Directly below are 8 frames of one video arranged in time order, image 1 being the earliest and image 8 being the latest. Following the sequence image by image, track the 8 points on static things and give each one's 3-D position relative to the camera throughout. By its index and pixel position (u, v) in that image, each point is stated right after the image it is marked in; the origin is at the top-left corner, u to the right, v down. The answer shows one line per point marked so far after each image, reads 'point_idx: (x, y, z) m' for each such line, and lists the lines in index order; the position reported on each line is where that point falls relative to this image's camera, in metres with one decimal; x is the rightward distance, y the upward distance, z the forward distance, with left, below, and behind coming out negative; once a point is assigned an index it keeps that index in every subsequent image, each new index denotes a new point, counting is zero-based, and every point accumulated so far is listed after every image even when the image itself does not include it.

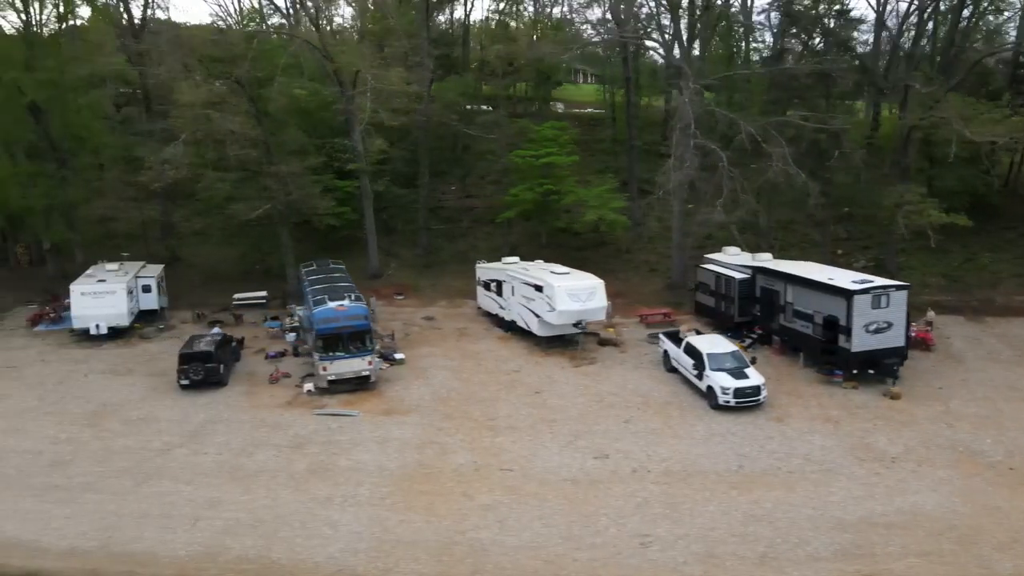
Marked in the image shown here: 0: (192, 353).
0: (-6.8, -1.4, +19.3) m
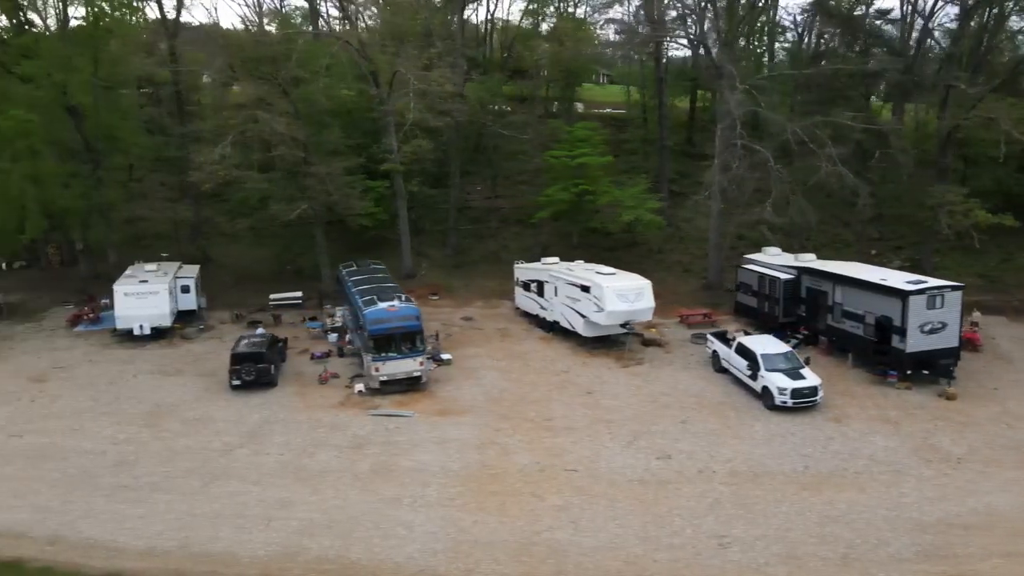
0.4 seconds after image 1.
0: (-5.7, -1.4, +19.3) m
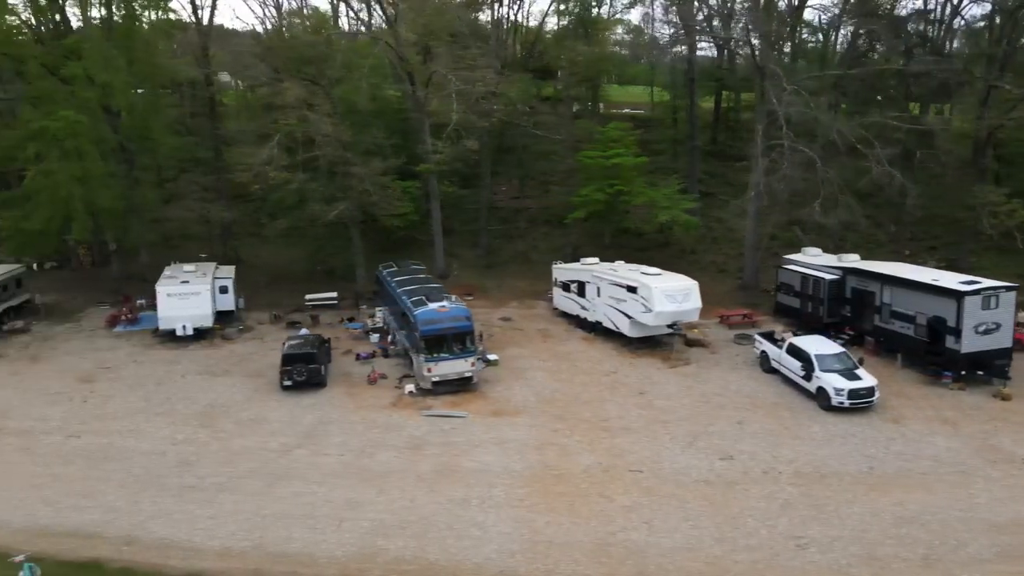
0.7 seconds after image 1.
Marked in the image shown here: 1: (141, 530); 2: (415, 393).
0: (-4.6, -1.4, +19.4) m
1: (-5.4, -3.5, +13.3) m
2: (-2.0, -2.2, +19.2) m
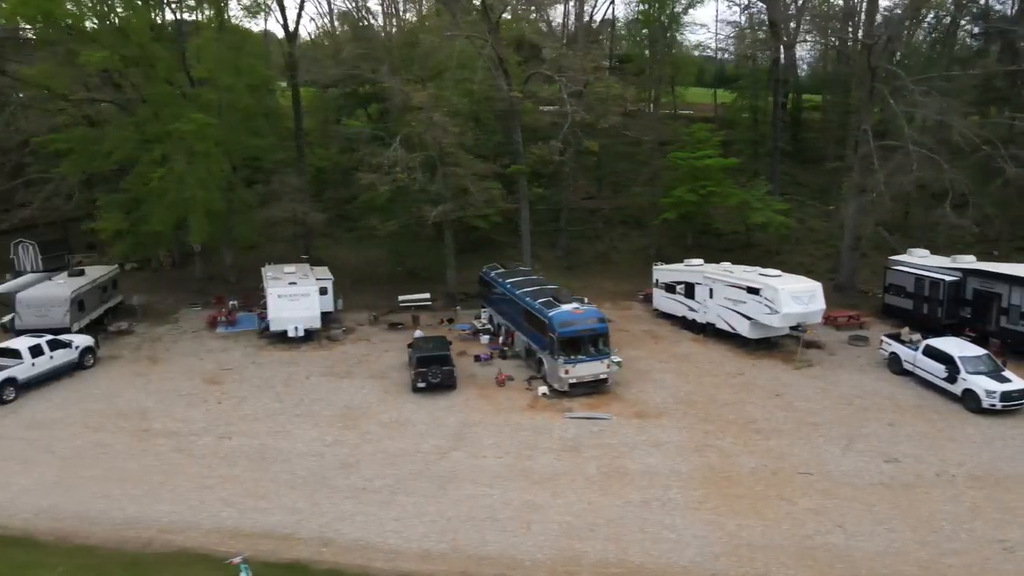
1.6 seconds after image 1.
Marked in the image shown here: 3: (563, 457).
0: (-1.8, -1.4, +19.4) m
1: (-2.6, -3.5, +13.3) m
2: (+0.8, -2.3, +19.2) m
3: (+0.9, -3.0, +16.1) m
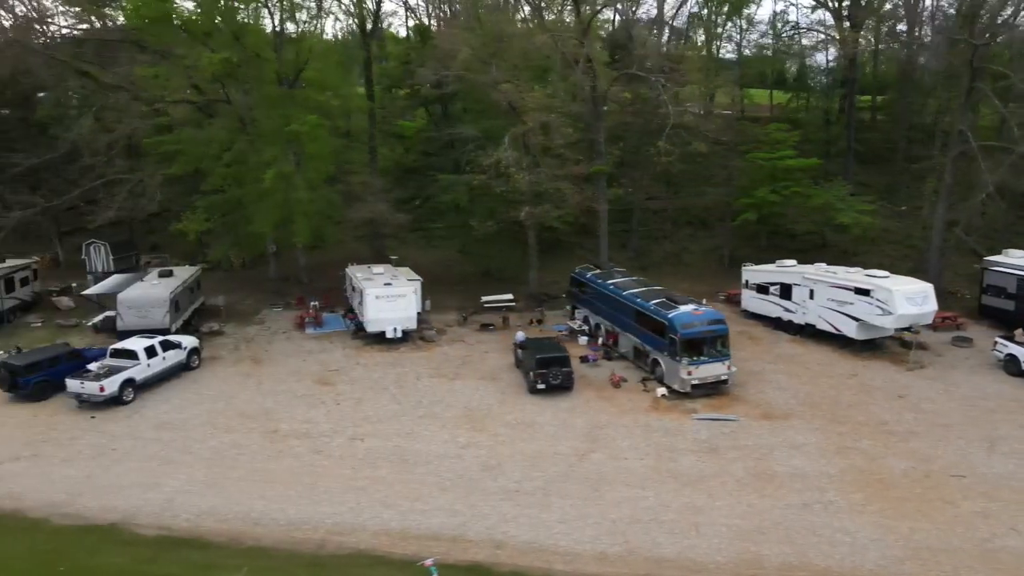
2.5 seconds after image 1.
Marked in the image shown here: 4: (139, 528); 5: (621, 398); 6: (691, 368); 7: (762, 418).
0: (+0.8, -1.5, +19.4) m
1: (-0.2, -3.6, +13.3) m
2: (+3.3, -2.3, +19.2) m
3: (+3.4, -3.0, +16.1) m
4: (-5.5, -3.6, +13.6) m
5: (+2.3, -2.3, +19.3) m
6: (+3.7, -1.6, +18.8) m
7: (+4.9, -2.6, +18.0) m
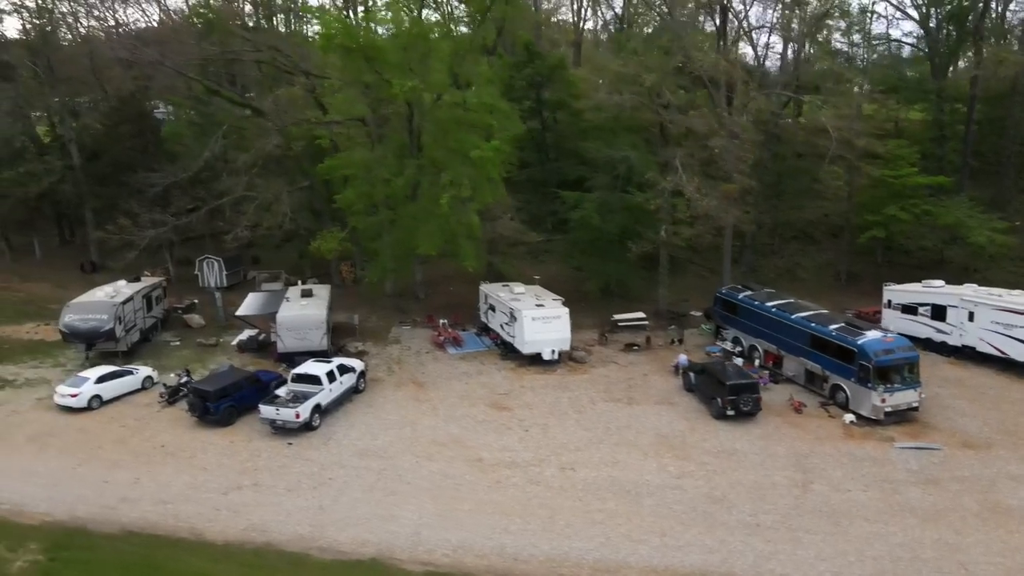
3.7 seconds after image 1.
0: (+4.7, -2.0, +19.4) m
1: (+3.7, -4.1, +13.4) m
2: (+7.3, -2.8, +19.2) m
3: (+7.3, -3.6, +16.1) m
4: (-1.6, -4.1, +13.7) m
5: (+6.3, -2.9, +19.3) m
6: (+7.6, -2.2, +18.8) m
7: (+8.9, -3.1, +18.0) m
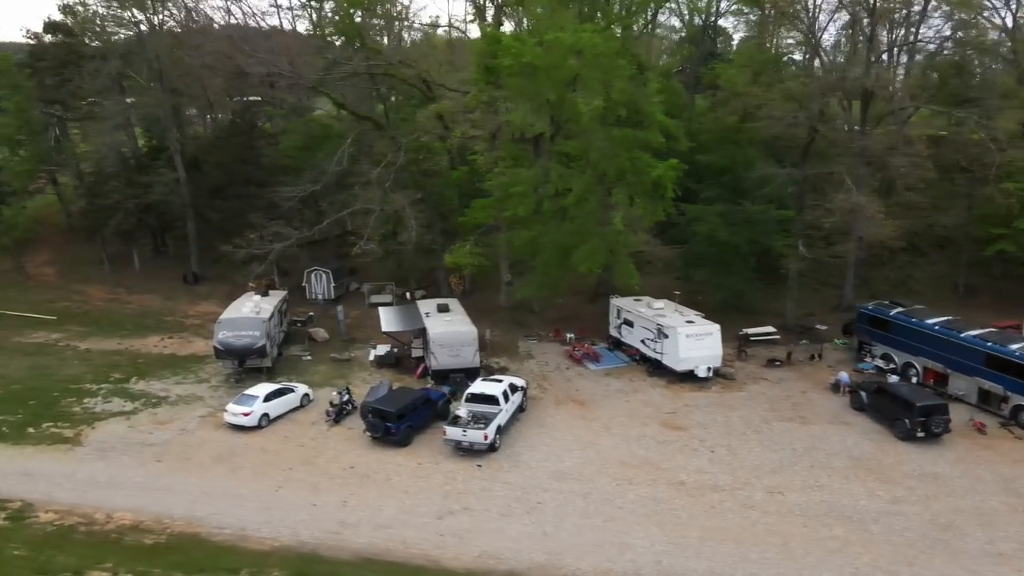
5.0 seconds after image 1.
0: (+8.6, -2.5, +19.2) m
1: (+7.6, -4.5, +13.2) m
2: (+11.2, -3.3, +18.9) m
3: (+11.2, -4.0, +15.8) m
4: (+2.2, -4.5, +13.5) m
5: (+10.1, -3.3, +19.1) m
6: (+11.5, -2.6, +18.6) m
7: (+12.7, -3.5, +17.7) m
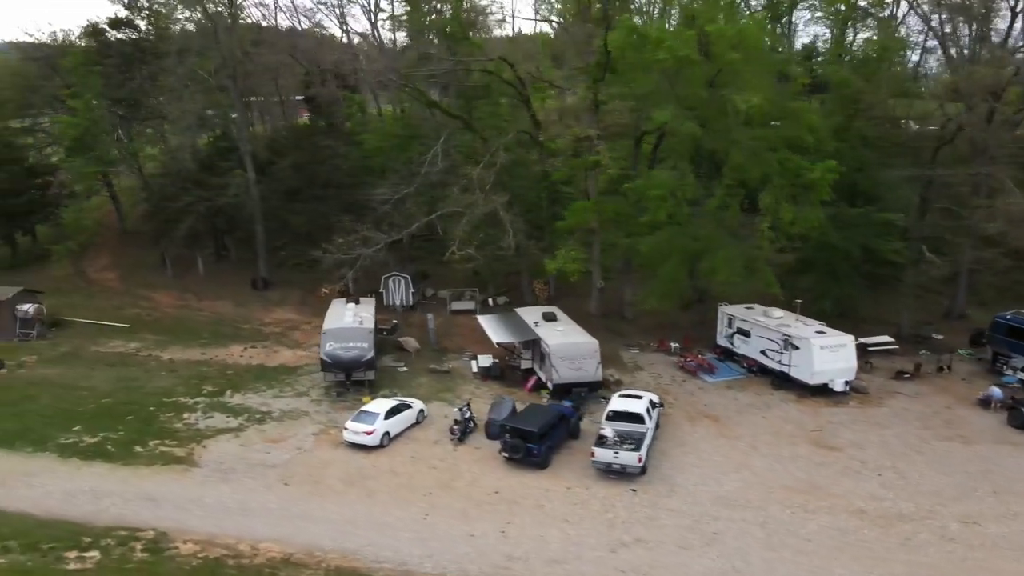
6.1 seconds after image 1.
0: (+11.6, -2.7, +17.8) m
1: (+10.5, -4.8, +11.8) m
2: (+14.1, -3.5, +17.5) m
3: (+14.1, -4.2, +14.4) m
4: (+5.1, -4.7, +12.2) m
5: (+13.1, -3.5, +17.7) m
6: (+14.5, -2.8, +17.2) m
7: (+15.7, -3.7, +16.3) m
